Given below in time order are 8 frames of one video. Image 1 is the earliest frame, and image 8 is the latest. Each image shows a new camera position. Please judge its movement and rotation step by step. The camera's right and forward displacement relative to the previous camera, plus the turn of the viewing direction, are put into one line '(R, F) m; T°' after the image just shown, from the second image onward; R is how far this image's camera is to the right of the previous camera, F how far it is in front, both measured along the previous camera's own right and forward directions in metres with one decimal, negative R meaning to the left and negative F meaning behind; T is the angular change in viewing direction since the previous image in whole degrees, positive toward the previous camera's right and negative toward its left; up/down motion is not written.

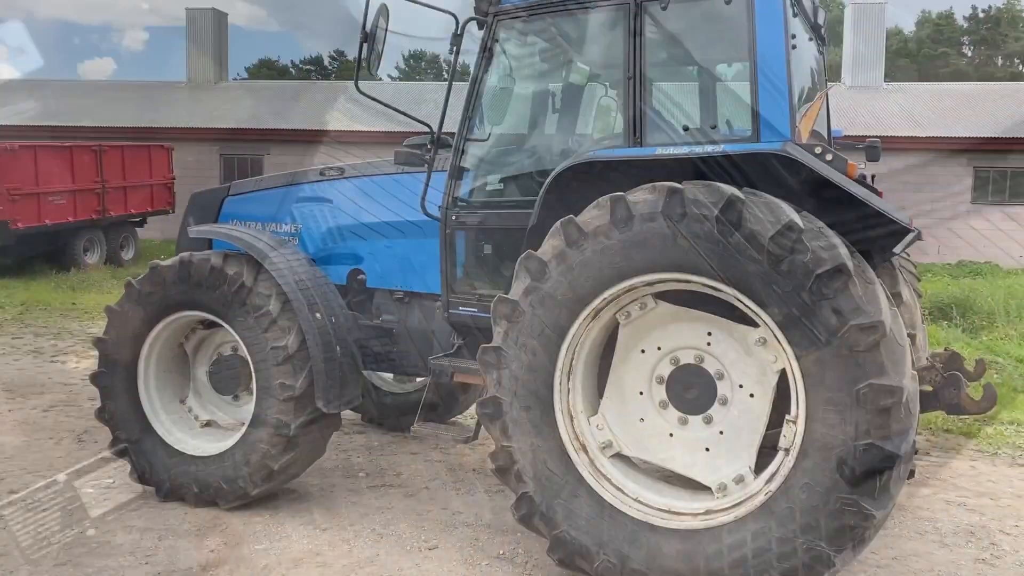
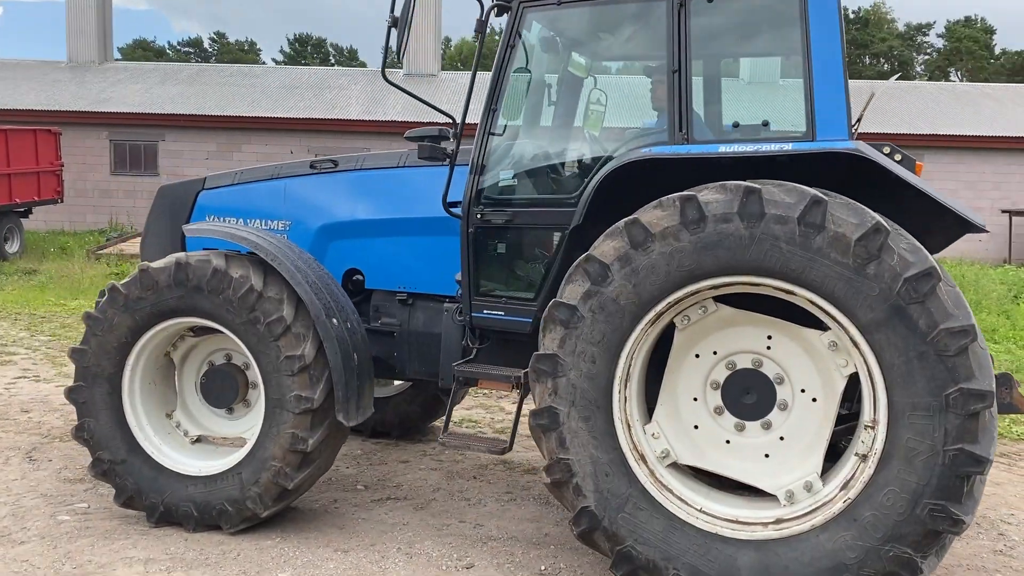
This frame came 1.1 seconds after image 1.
(-0.5, +0.2) m; +7°
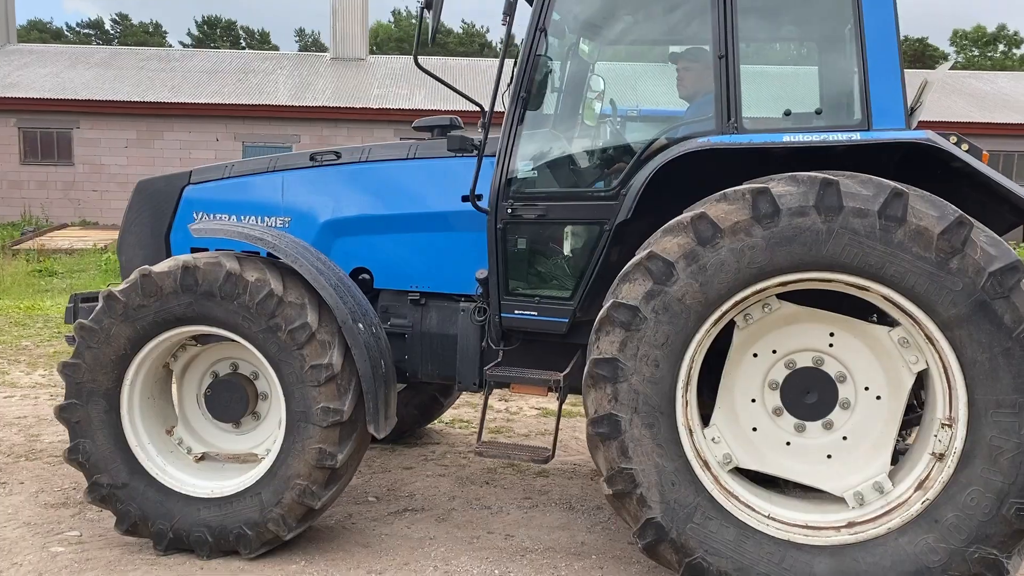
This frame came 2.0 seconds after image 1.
(-0.4, +0.2) m; +5°
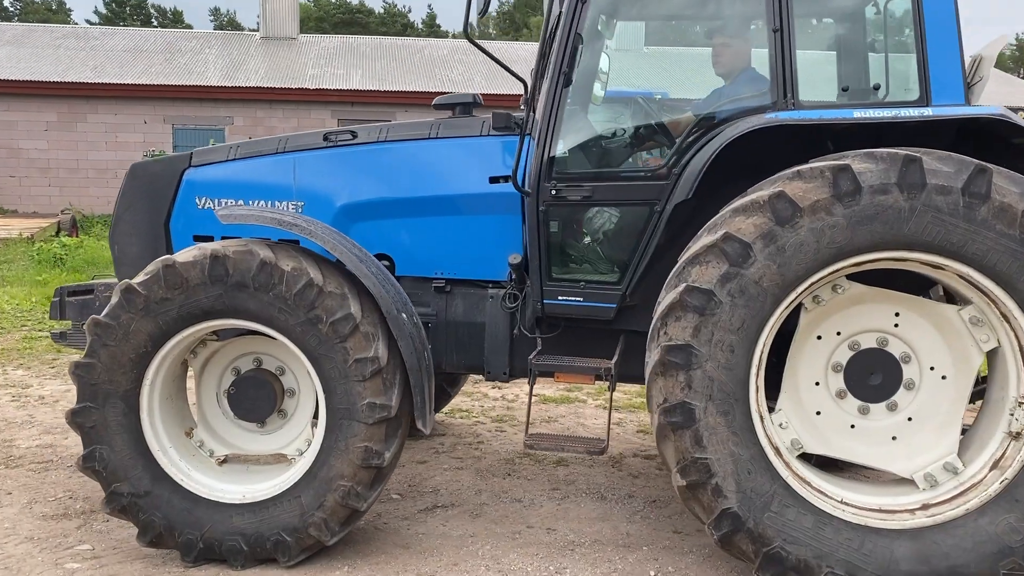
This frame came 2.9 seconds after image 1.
(-0.4, +0.2) m; +5°
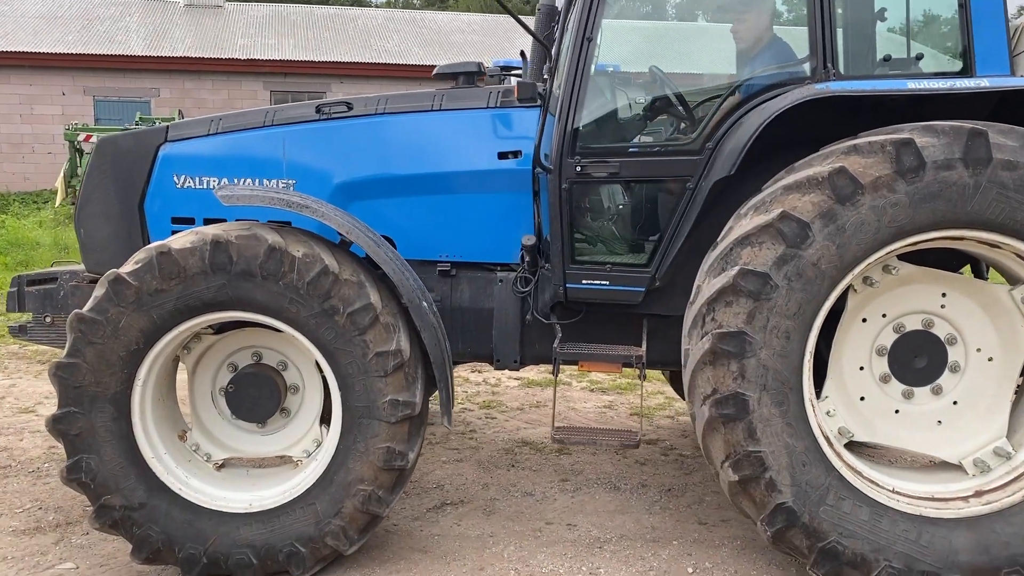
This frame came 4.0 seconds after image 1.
(-0.3, +0.2) m; +5°
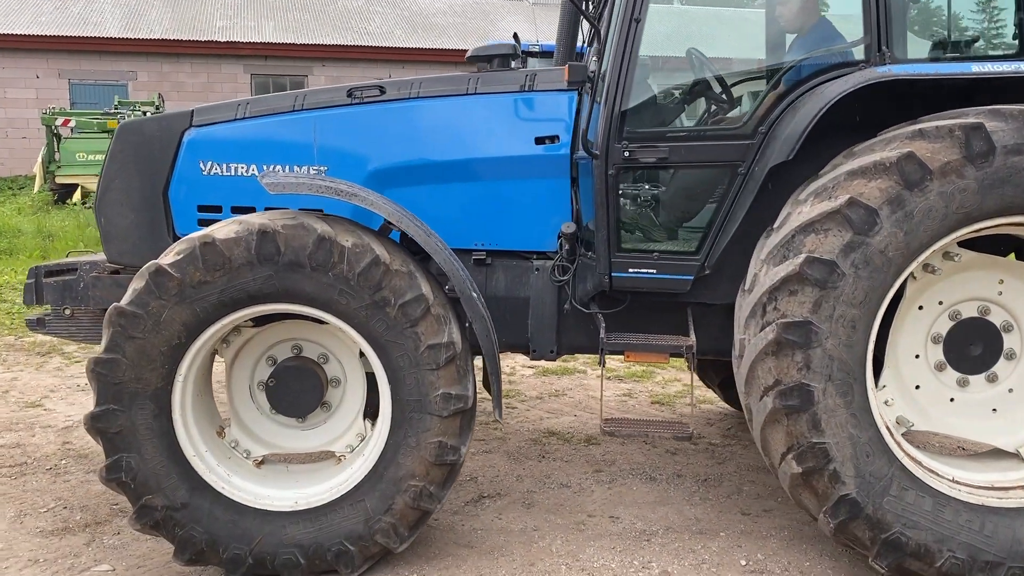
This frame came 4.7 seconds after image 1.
(-0.2, +0.1) m; +2°
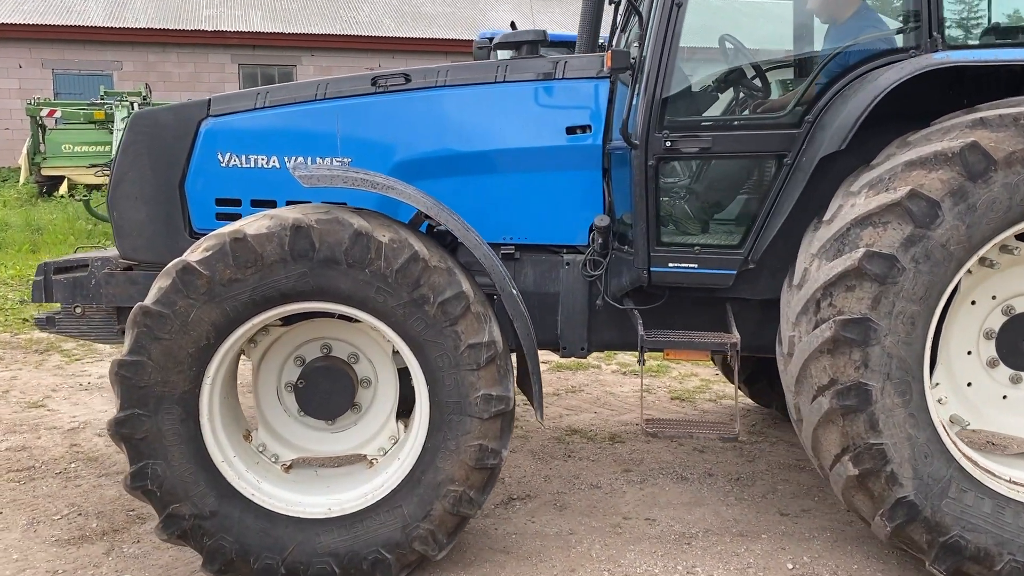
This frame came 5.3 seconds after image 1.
(-0.2, +0.1) m; +1°
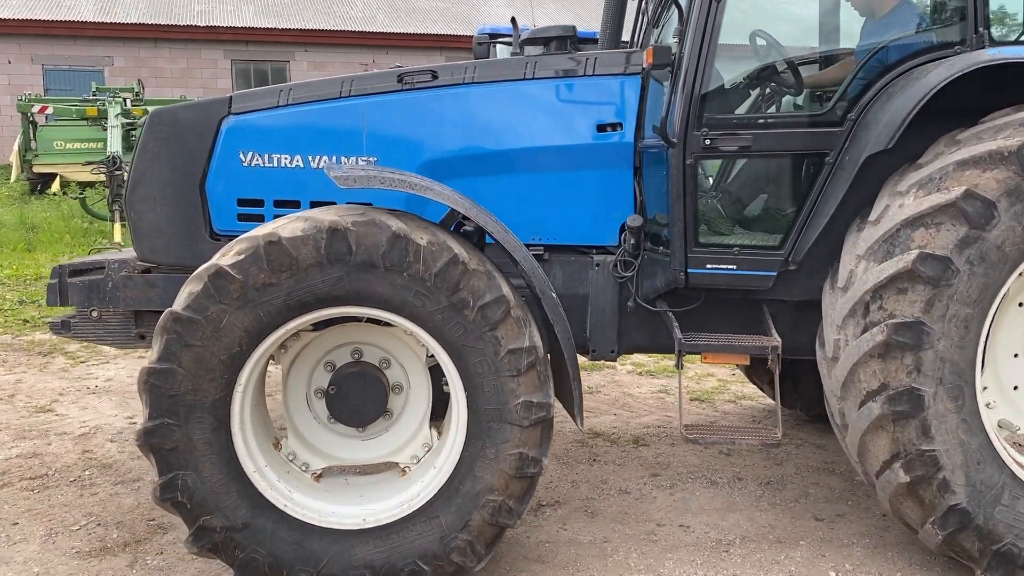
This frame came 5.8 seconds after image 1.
(-0.1, +0.1) m; +1°
